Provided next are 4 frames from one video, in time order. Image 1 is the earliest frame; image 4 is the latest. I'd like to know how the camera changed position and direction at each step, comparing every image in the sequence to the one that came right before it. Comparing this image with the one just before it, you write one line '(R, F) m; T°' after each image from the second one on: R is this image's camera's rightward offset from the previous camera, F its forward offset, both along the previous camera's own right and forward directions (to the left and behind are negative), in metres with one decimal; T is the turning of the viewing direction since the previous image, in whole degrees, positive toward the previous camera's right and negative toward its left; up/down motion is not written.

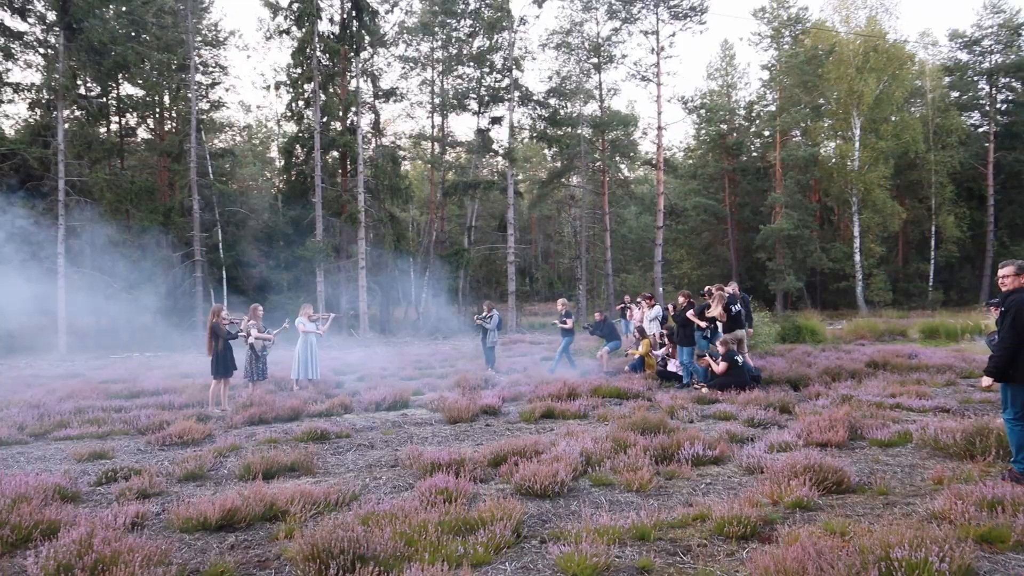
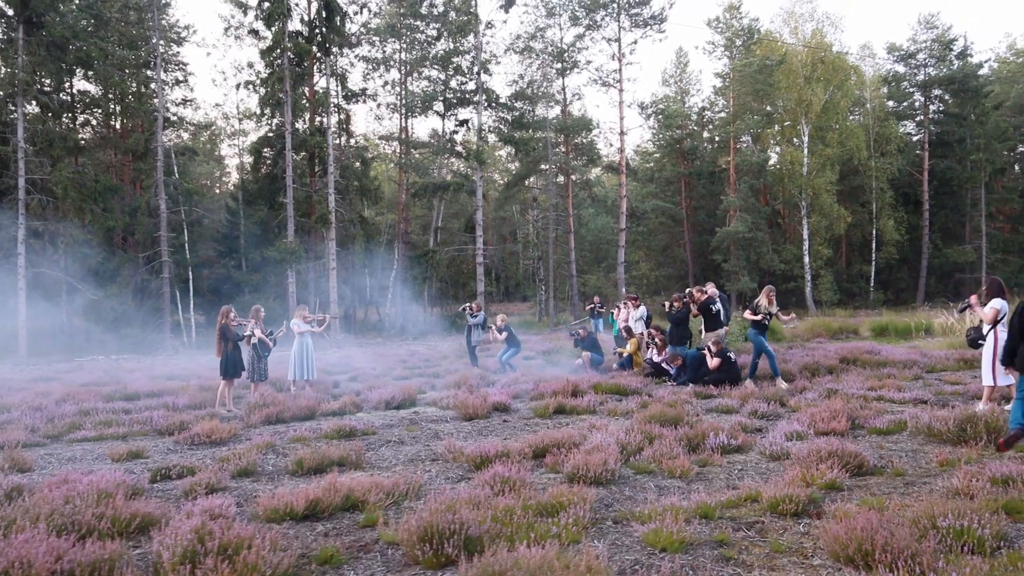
(-1.0, -0.3) m; +4°
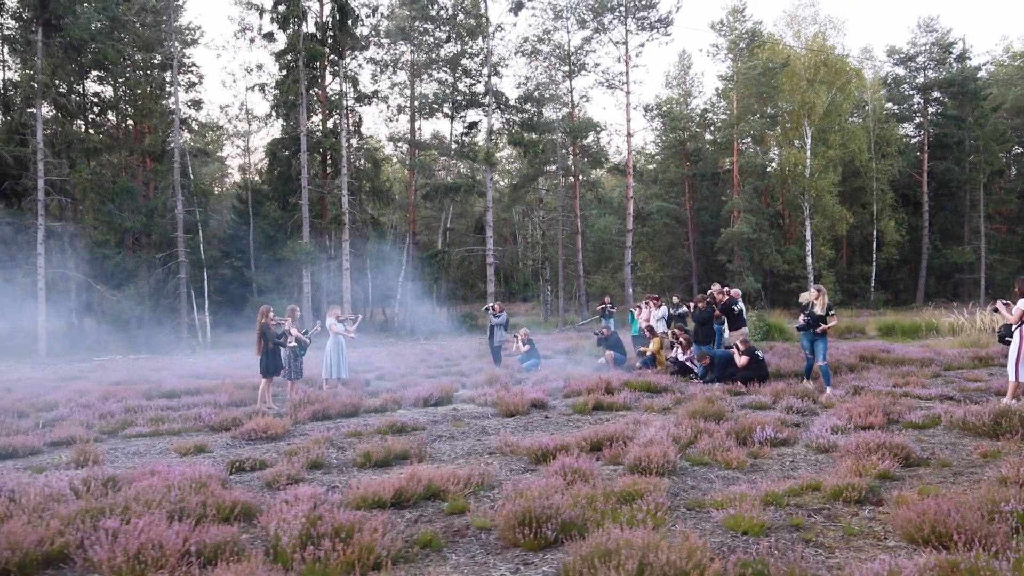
(-0.7, -0.3) m; 0°
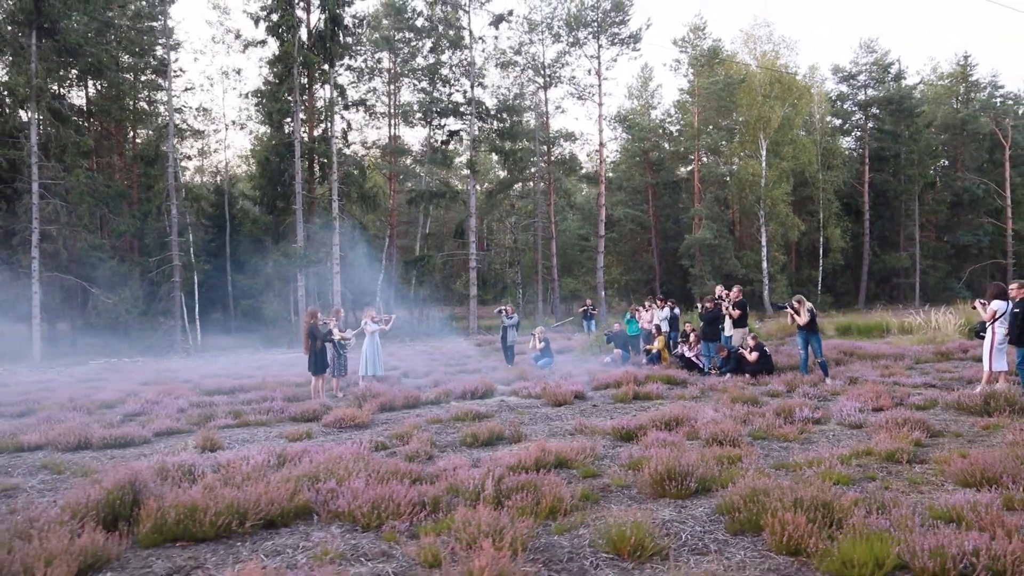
(-1.8, -1.0) m; +5°
